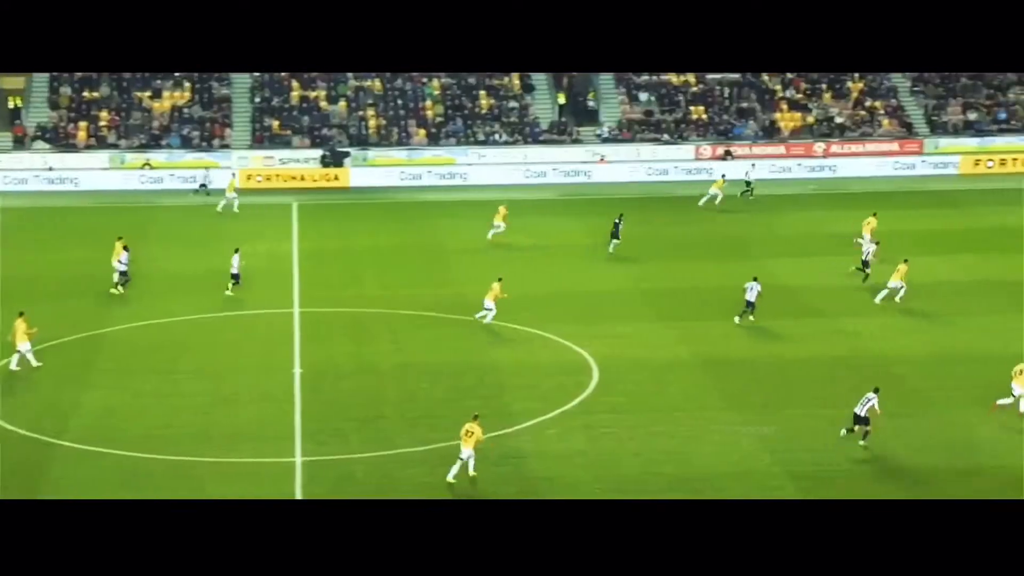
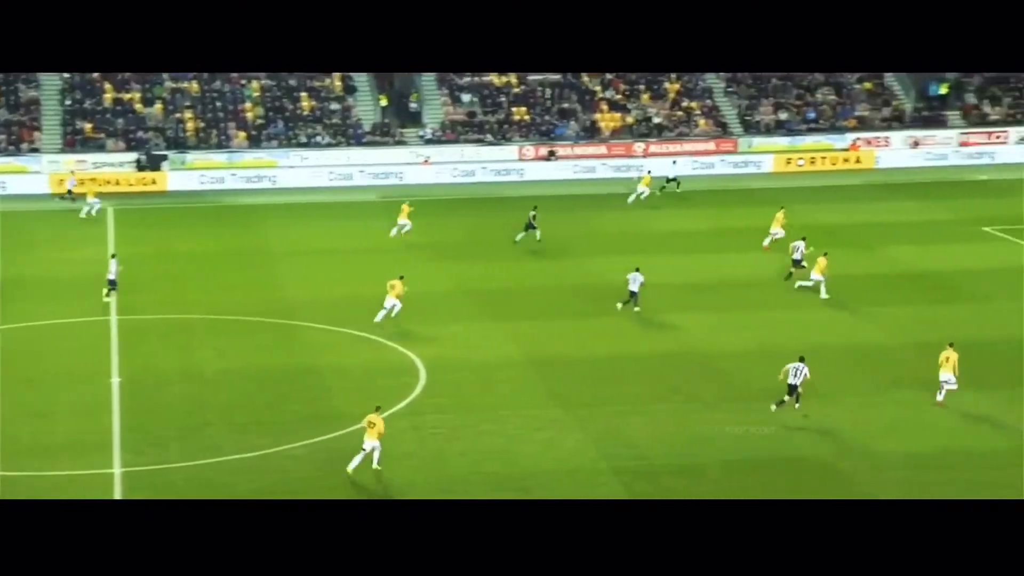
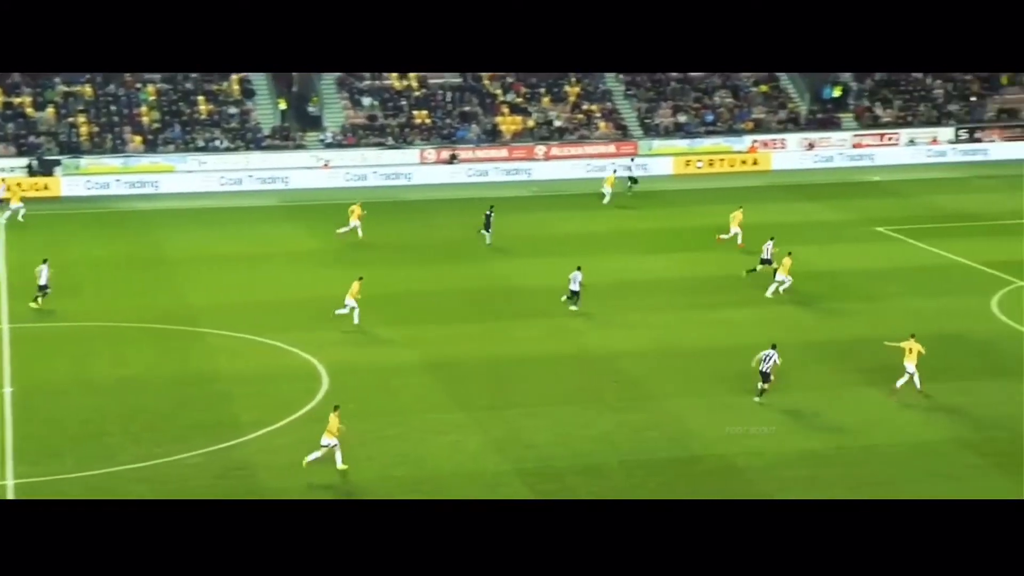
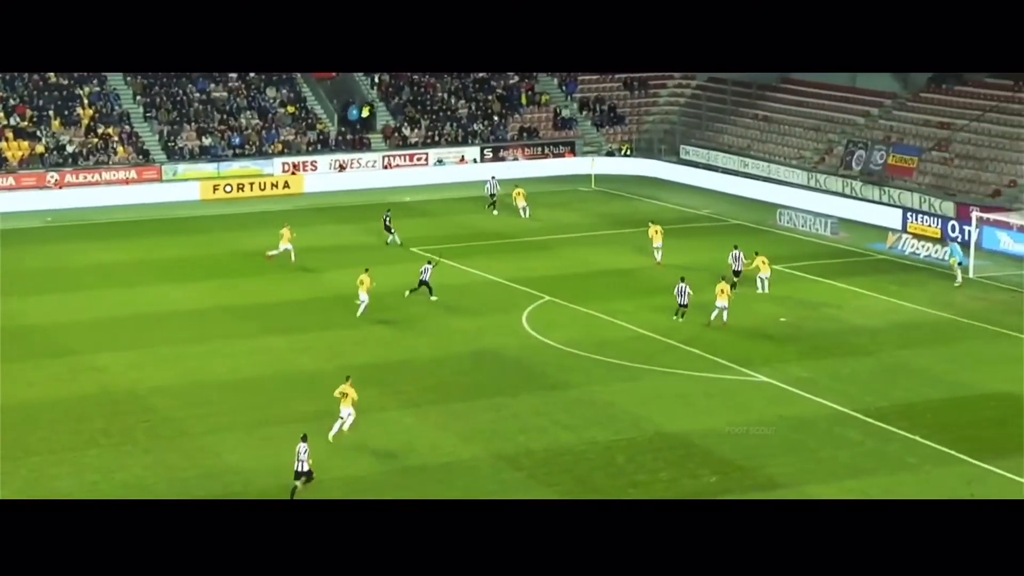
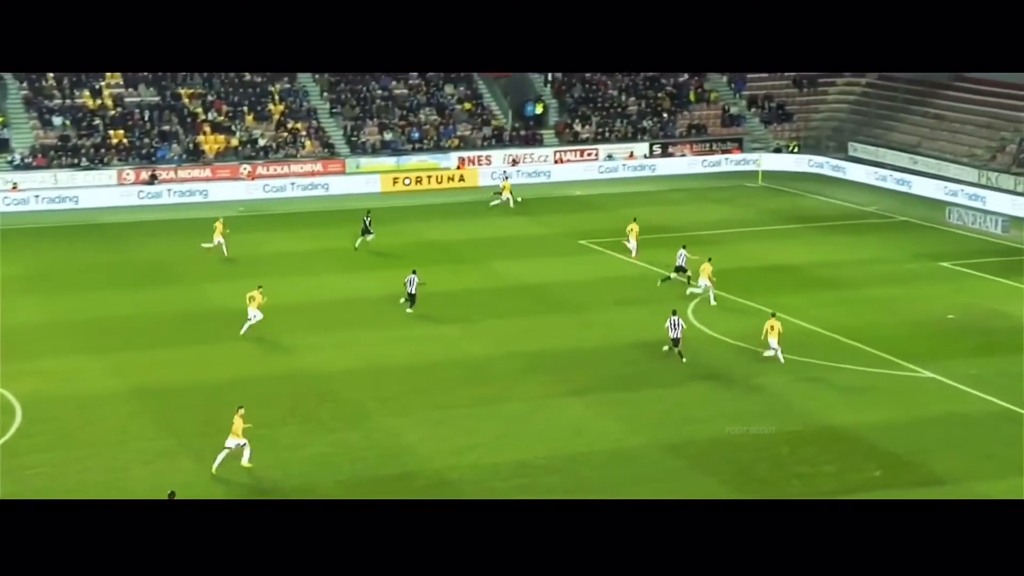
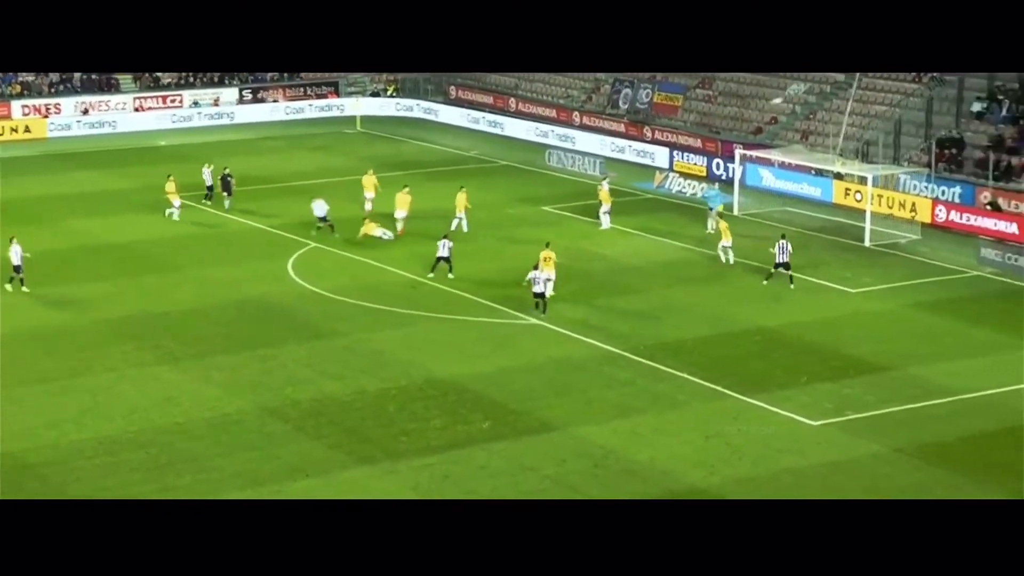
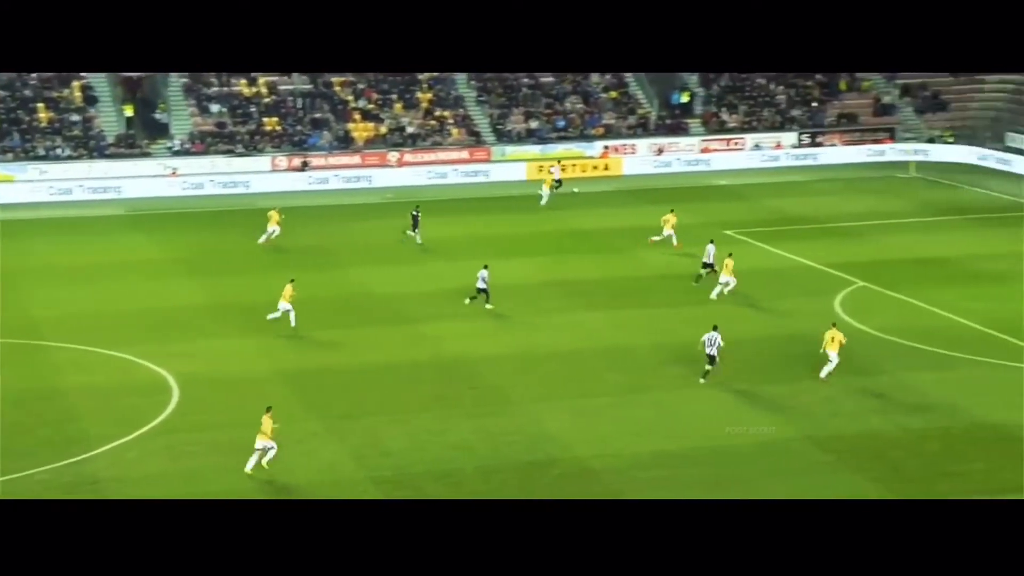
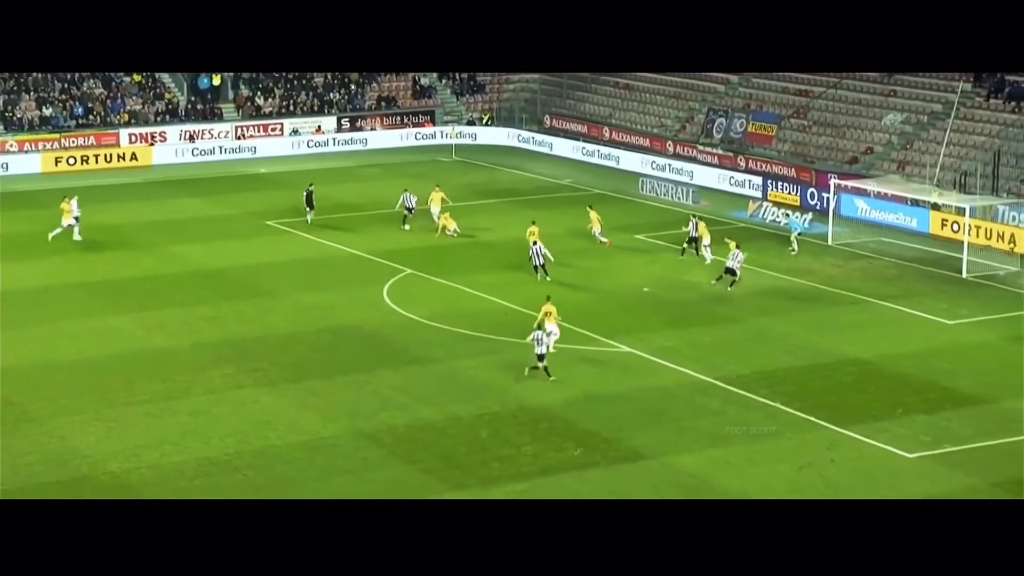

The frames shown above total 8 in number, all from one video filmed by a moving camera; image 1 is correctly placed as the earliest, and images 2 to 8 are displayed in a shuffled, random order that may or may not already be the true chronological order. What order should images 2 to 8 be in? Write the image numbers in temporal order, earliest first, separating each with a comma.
2, 3, 7, 5, 4, 8, 6
